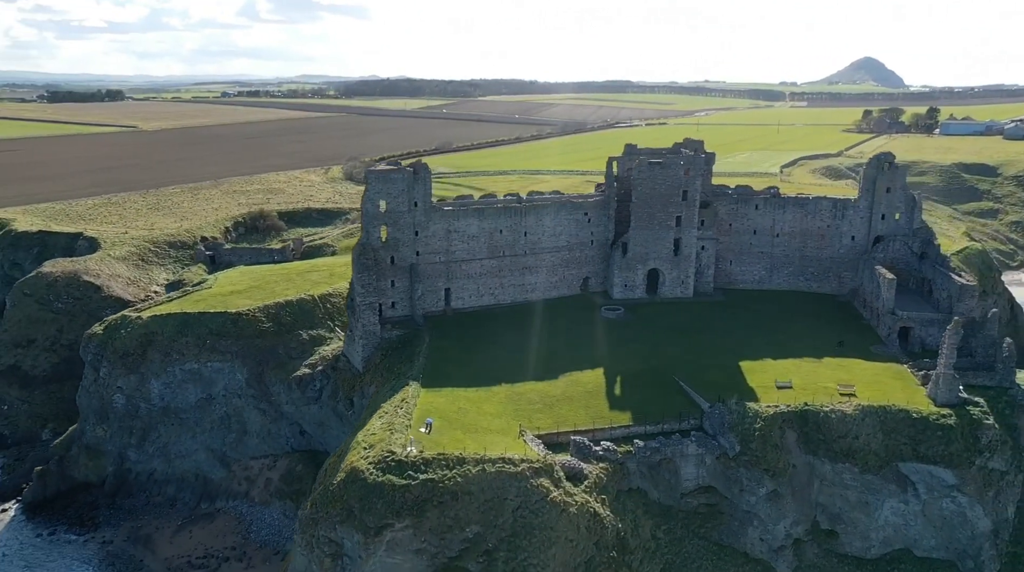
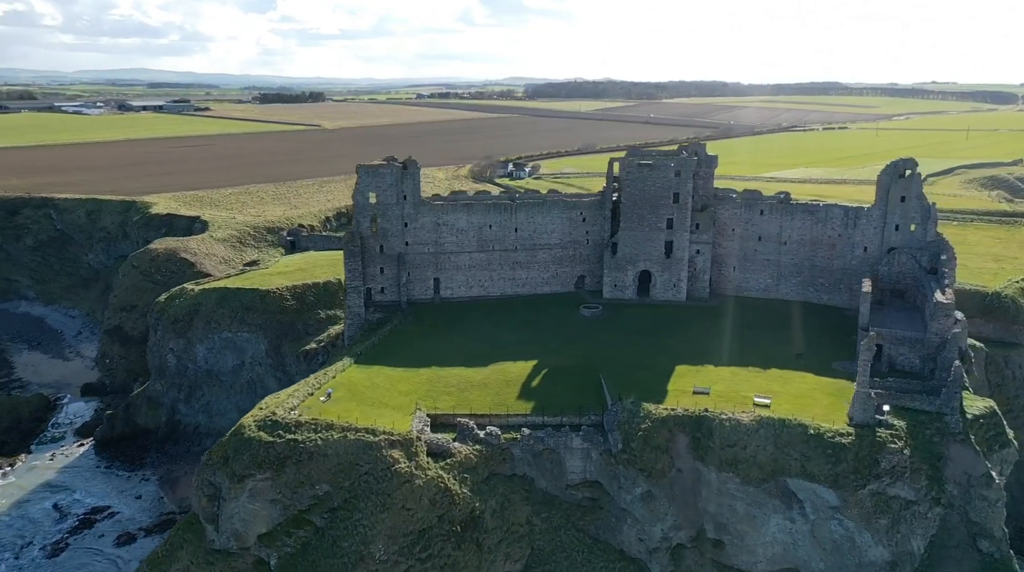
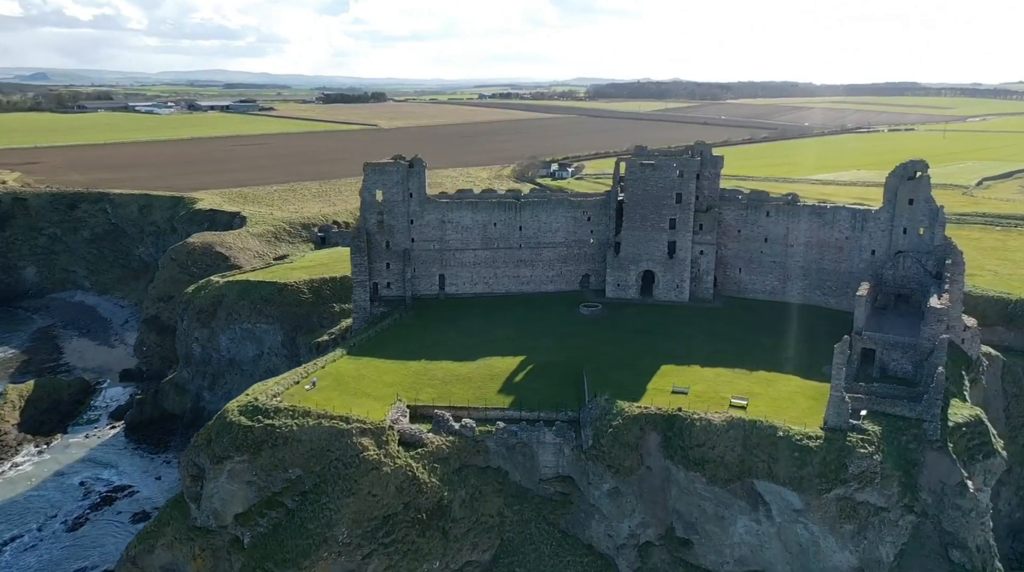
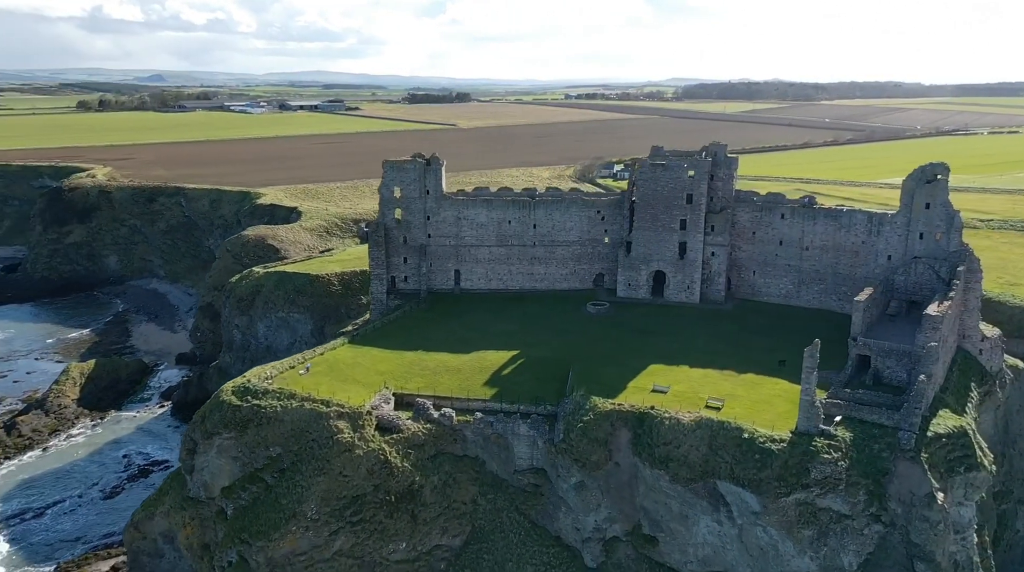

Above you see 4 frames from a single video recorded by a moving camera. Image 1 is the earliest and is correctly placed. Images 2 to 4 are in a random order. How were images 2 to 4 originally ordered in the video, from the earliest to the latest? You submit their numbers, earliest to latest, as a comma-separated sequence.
2, 3, 4
